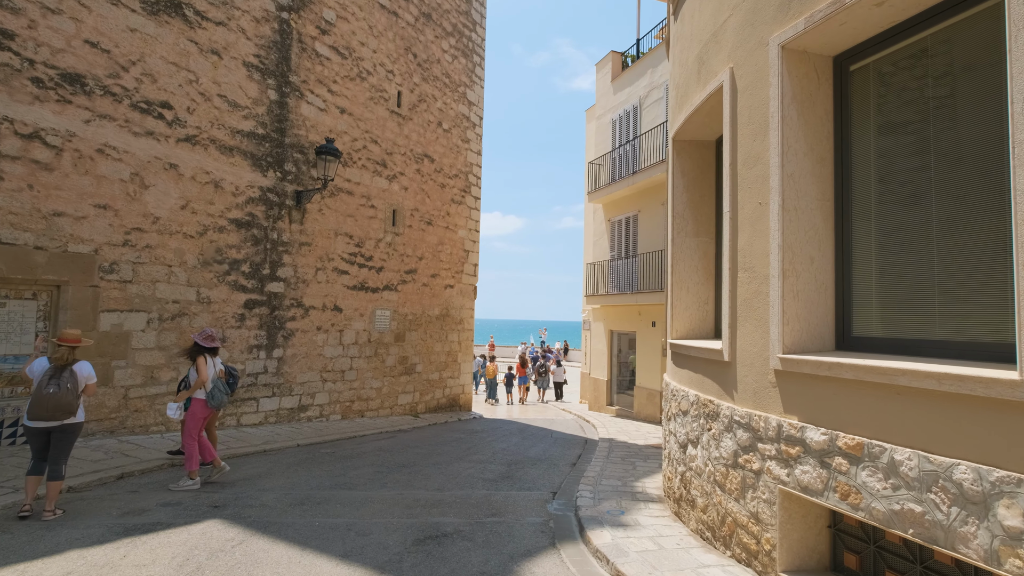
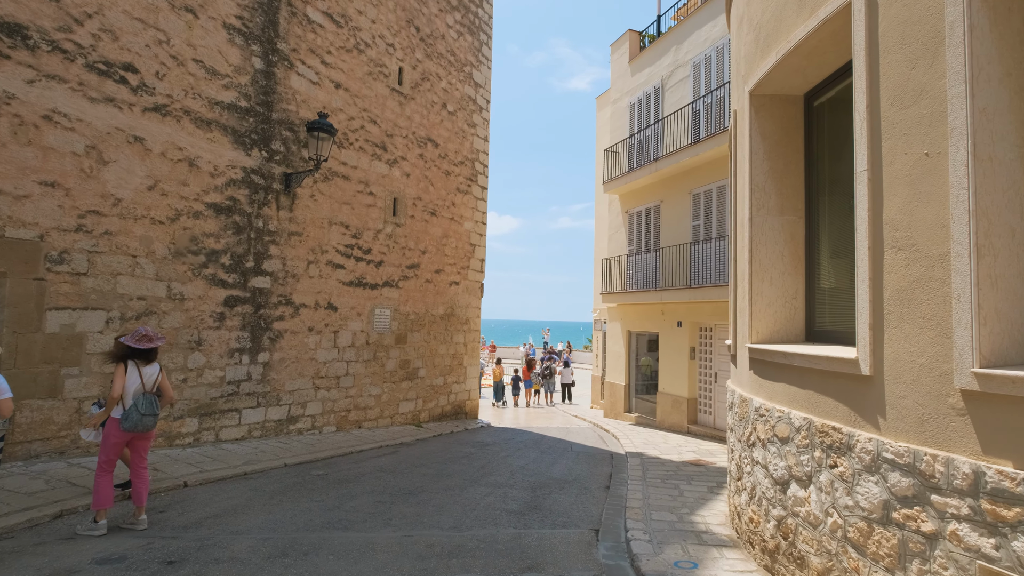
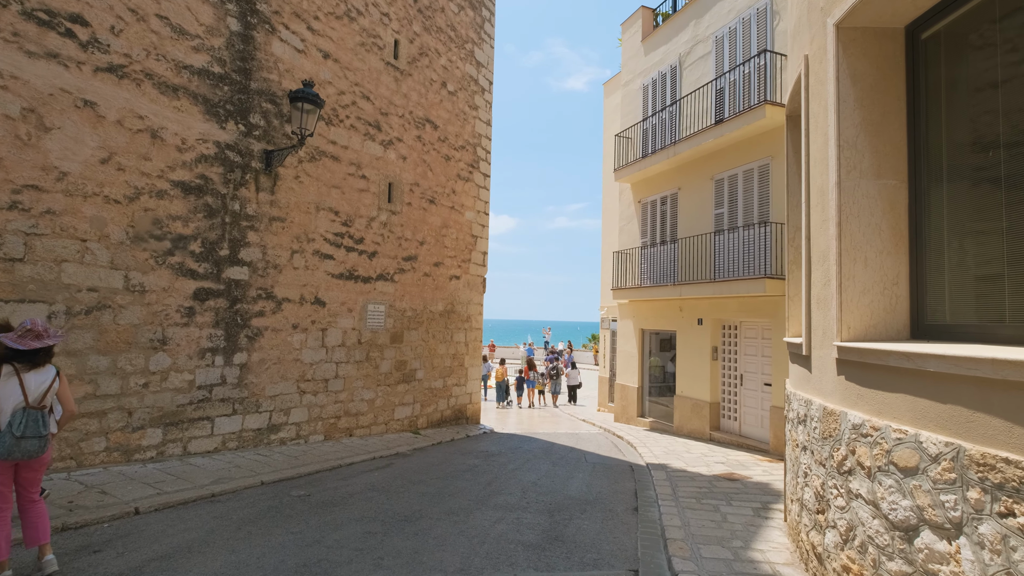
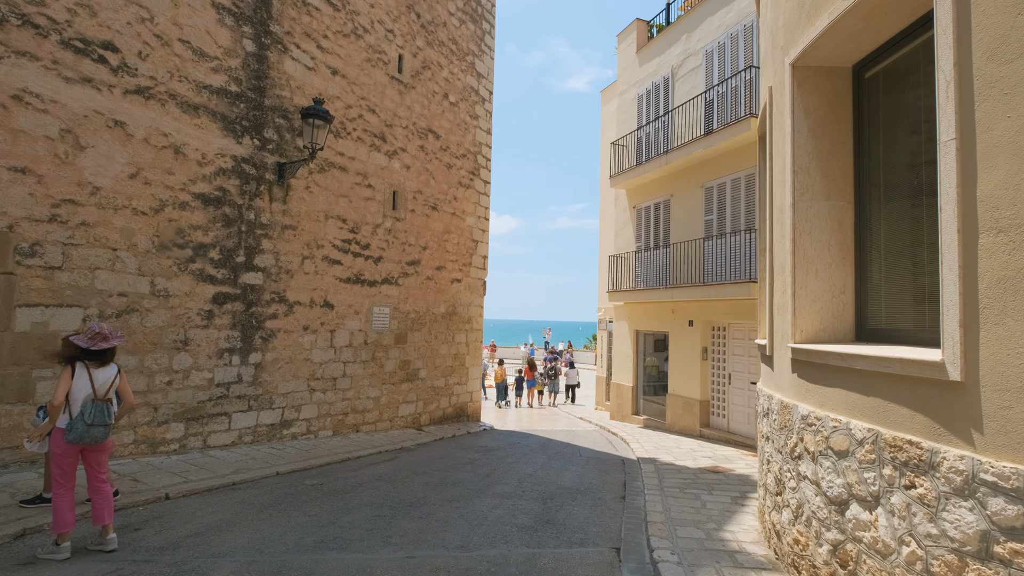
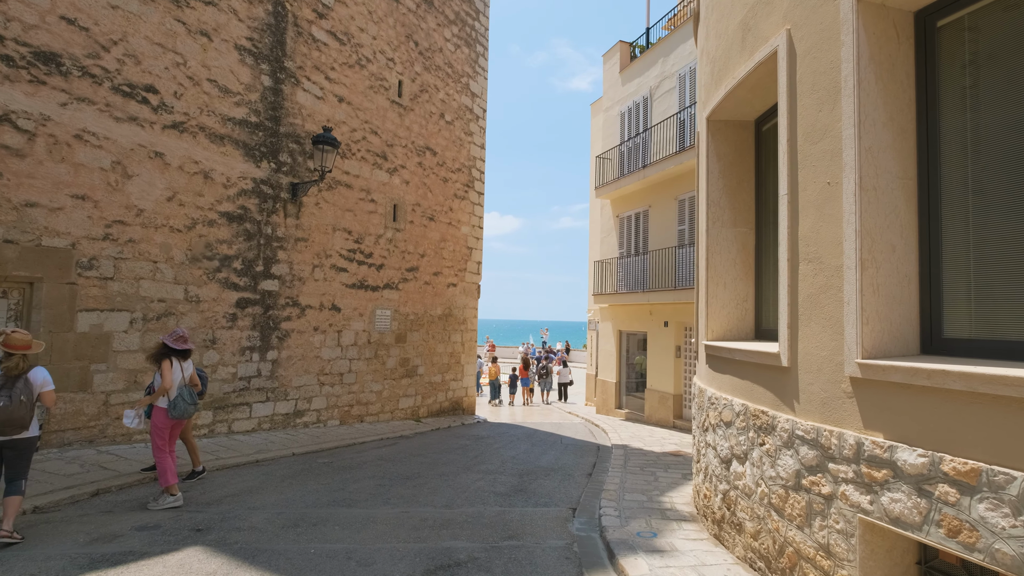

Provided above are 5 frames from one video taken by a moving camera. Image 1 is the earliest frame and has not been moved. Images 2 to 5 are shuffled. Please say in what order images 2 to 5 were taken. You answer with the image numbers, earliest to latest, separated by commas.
5, 2, 4, 3
